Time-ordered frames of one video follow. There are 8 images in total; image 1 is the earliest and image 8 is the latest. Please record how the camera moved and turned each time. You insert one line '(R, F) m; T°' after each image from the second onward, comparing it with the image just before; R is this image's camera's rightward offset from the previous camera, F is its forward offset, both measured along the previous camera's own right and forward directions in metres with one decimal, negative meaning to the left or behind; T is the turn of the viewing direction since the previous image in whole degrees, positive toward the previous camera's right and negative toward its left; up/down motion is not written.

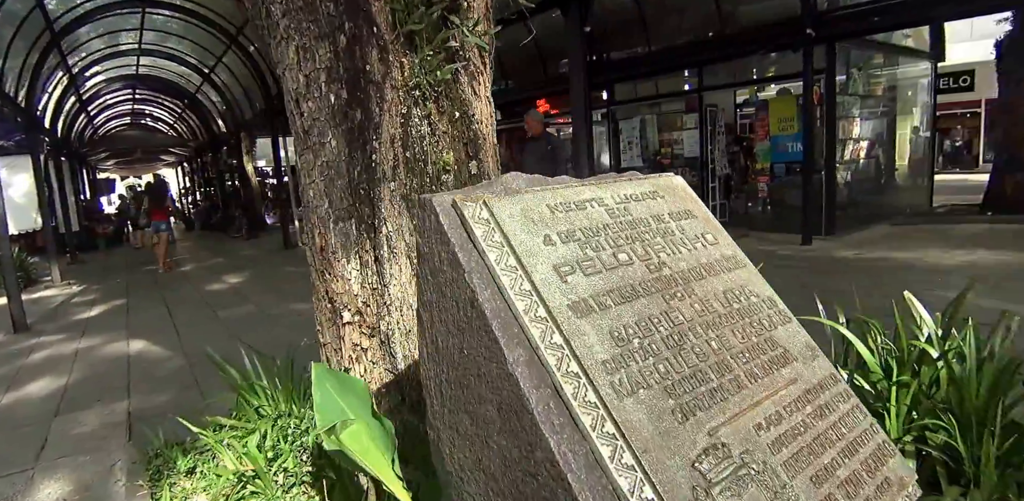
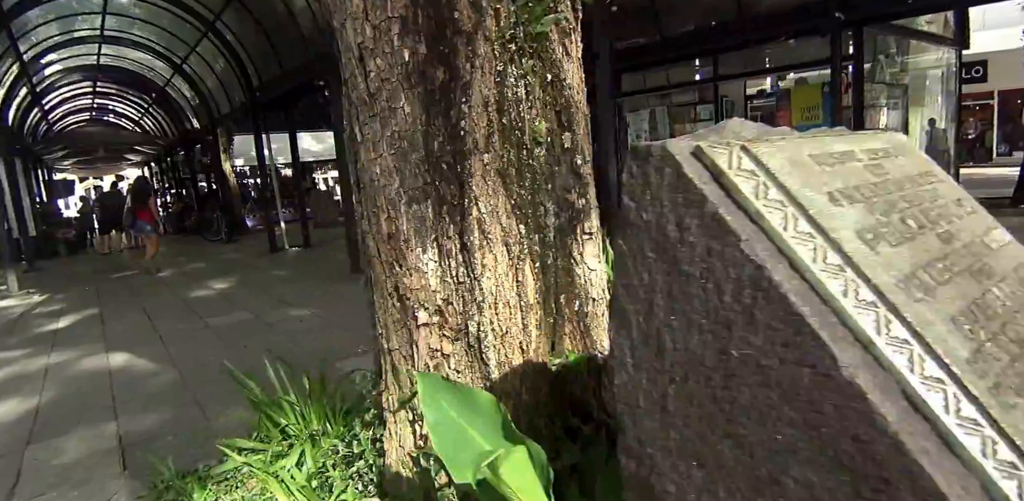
(-0.7, +0.5) m; +4°
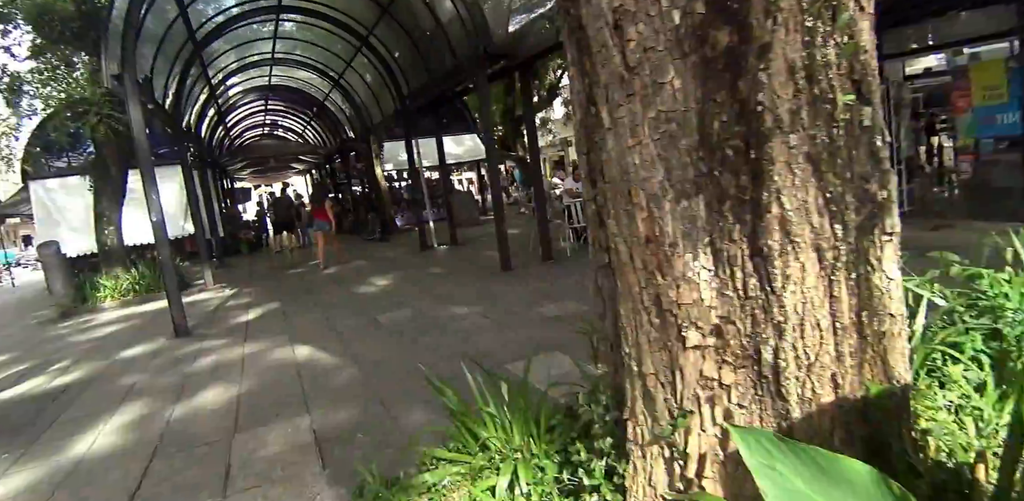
(-0.6, +0.4) m; -12°
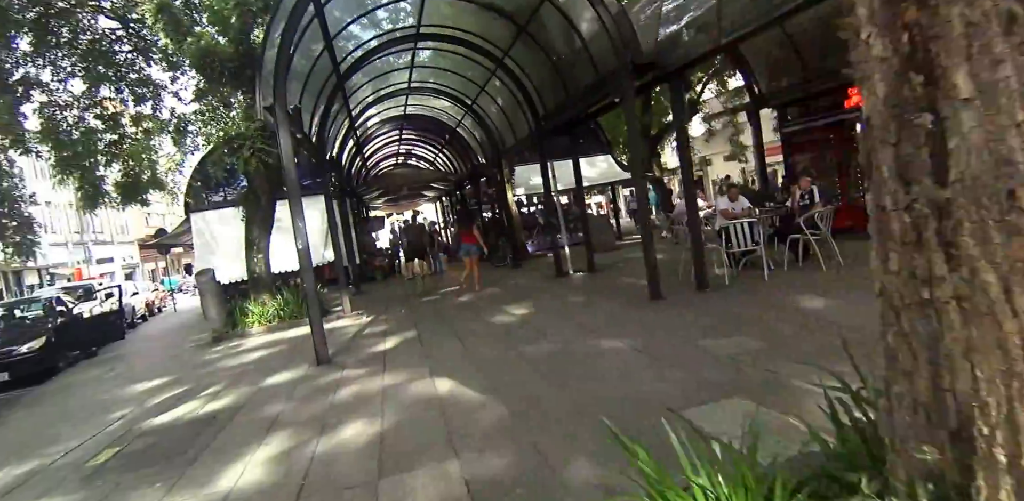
(-0.5, +0.6) m; -11°
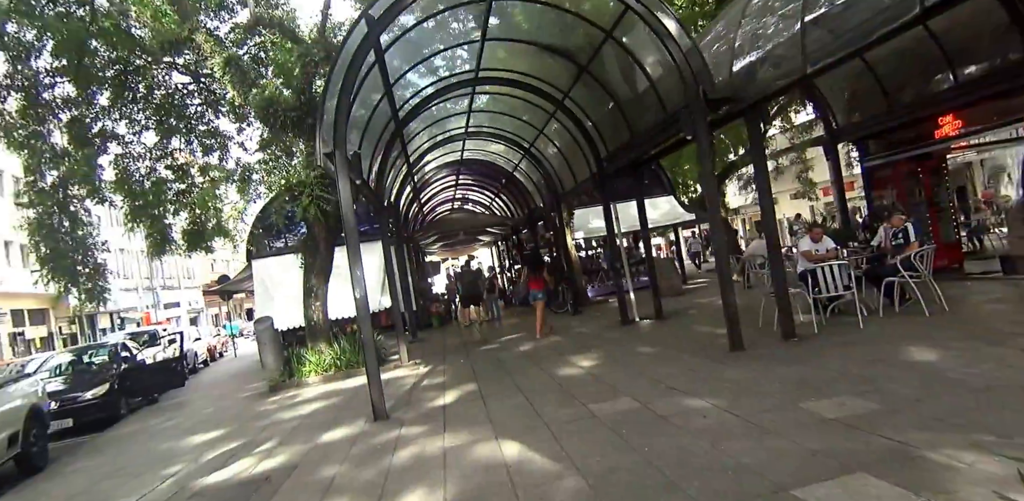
(-0.2, +0.4) m; -5°
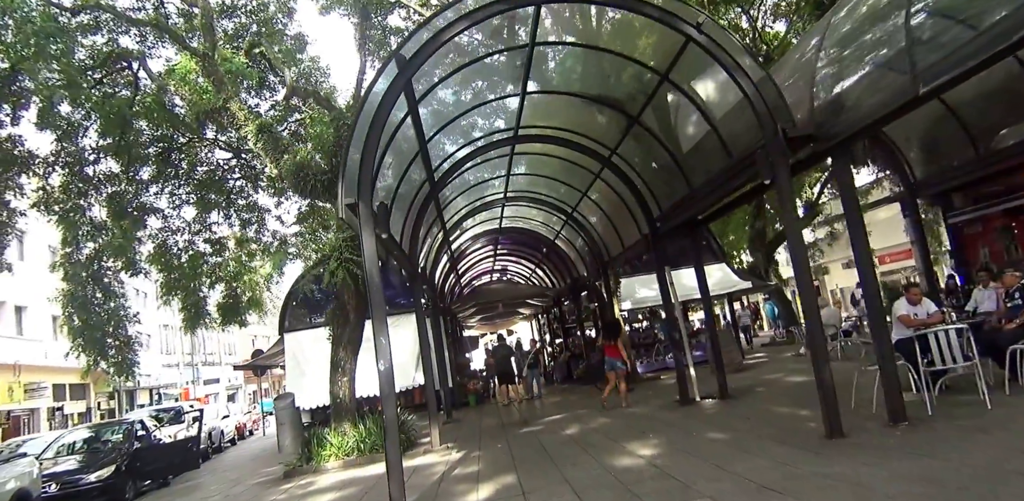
(-0.1, +0.8) m; -4°
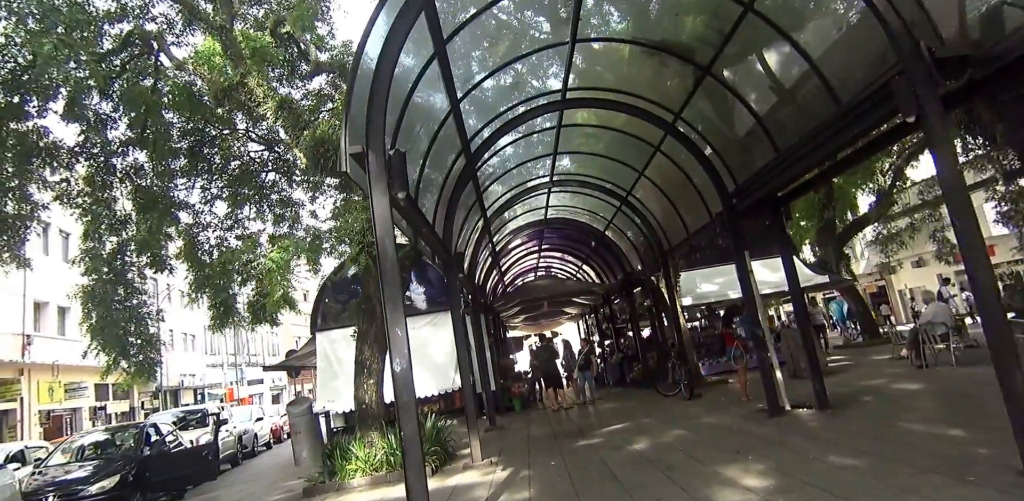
(-0.2, +1.2) m; -4°
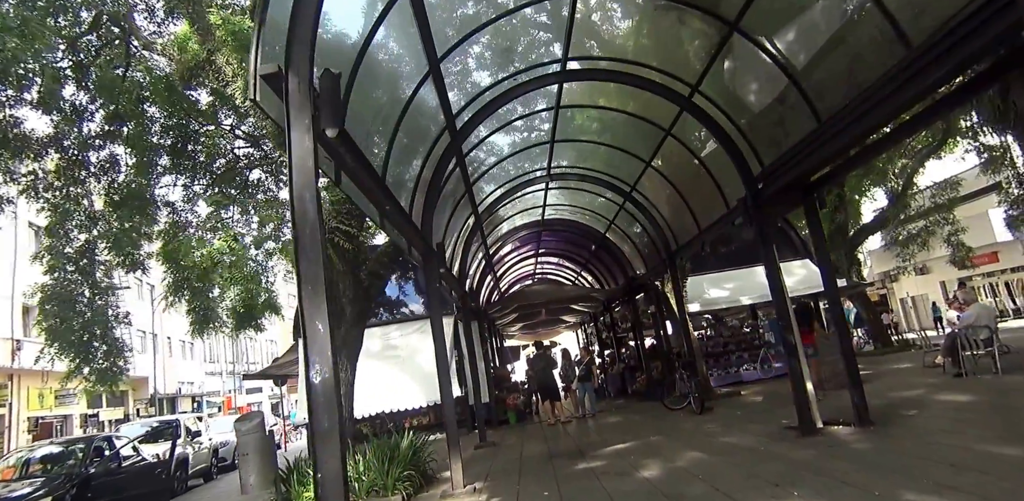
(+0.2, +0.9) m; 0°
